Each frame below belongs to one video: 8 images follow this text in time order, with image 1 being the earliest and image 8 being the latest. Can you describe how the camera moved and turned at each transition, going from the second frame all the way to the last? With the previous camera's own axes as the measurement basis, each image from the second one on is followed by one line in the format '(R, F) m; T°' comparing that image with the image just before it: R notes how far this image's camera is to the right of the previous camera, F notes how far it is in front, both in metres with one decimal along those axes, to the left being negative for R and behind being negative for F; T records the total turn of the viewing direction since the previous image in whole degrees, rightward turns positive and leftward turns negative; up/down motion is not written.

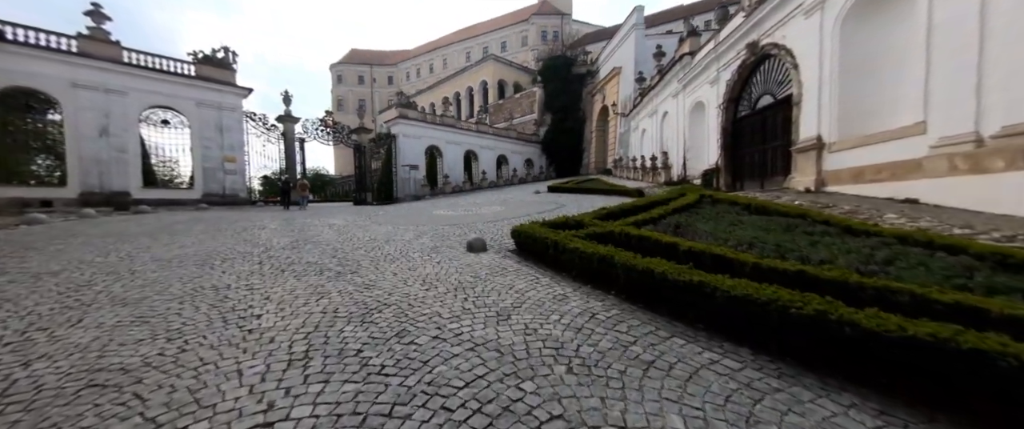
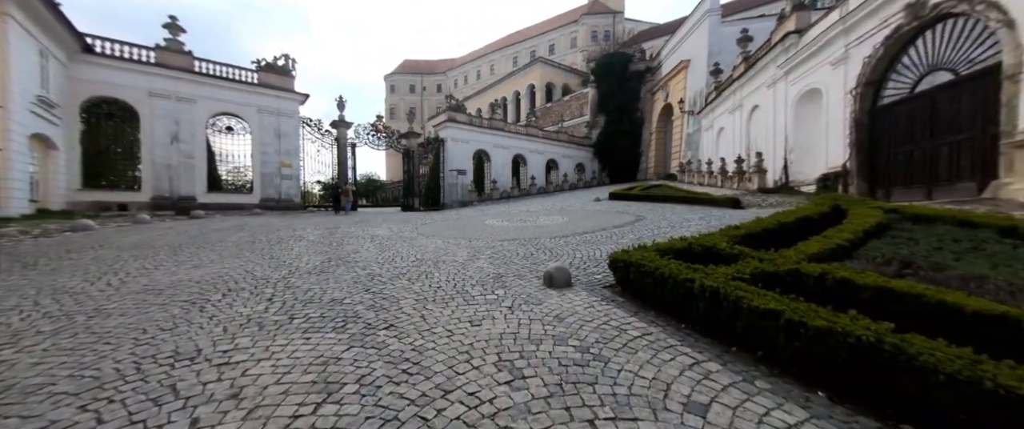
(-0.6, +1.6) m; -7°
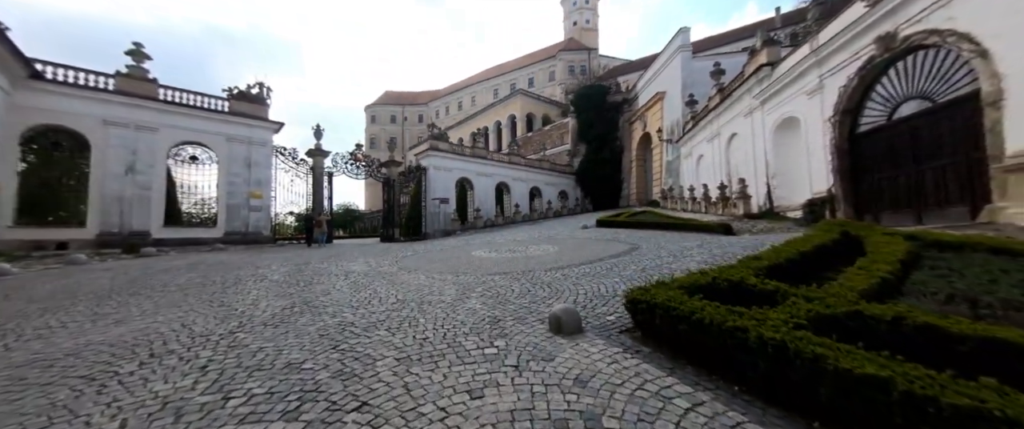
(-0.2, +0.5) m; +3°
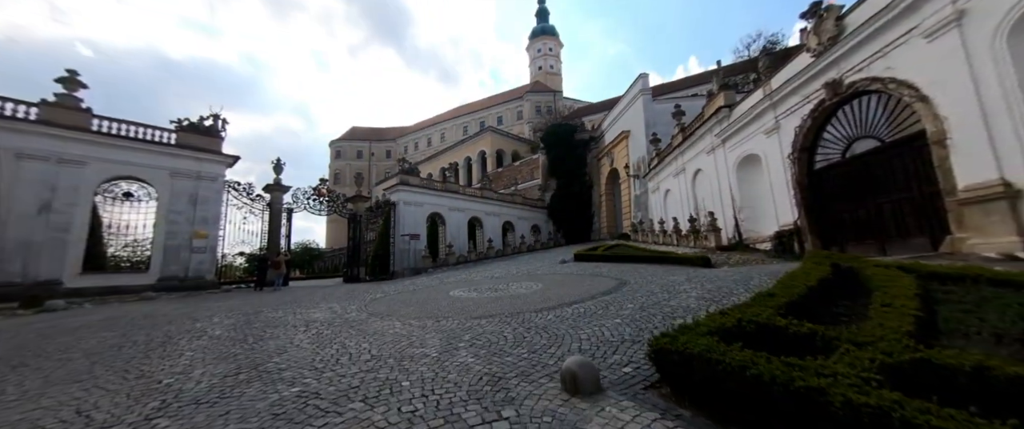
(-0.3, +0.4) m; +6°
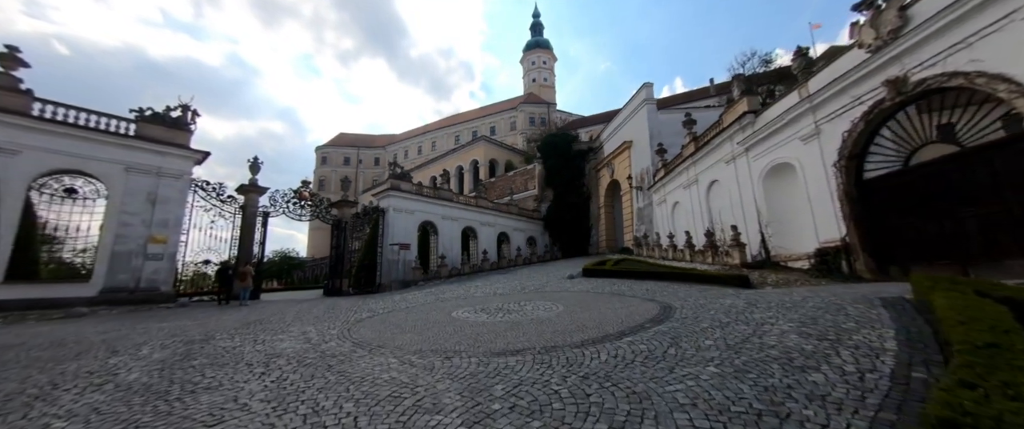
(-0.7, +1.4) m; +2°
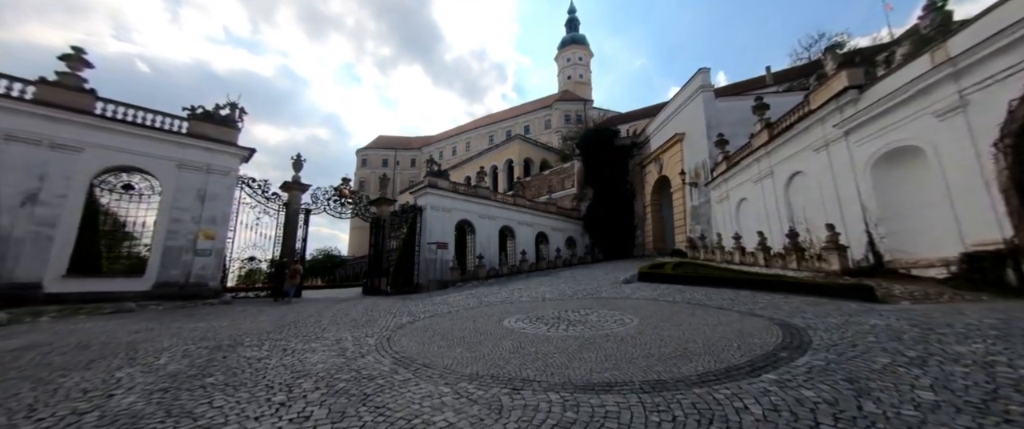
(-0.6, +1.2) m; -6°
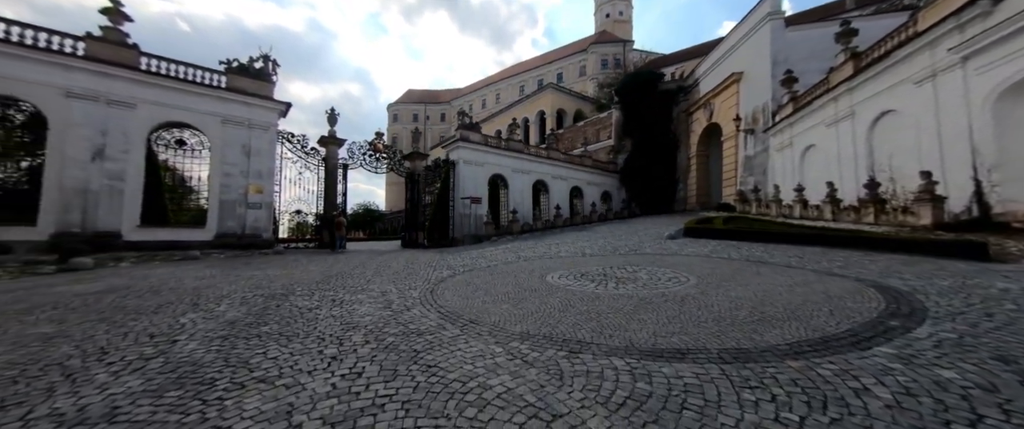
(-0.3, +0.5) m; -5°
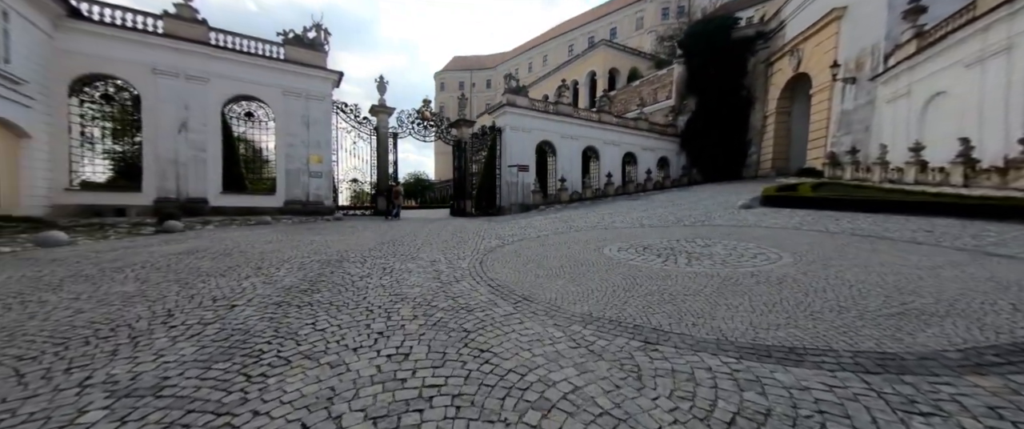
(-0.1, +0.5) m; -8°
